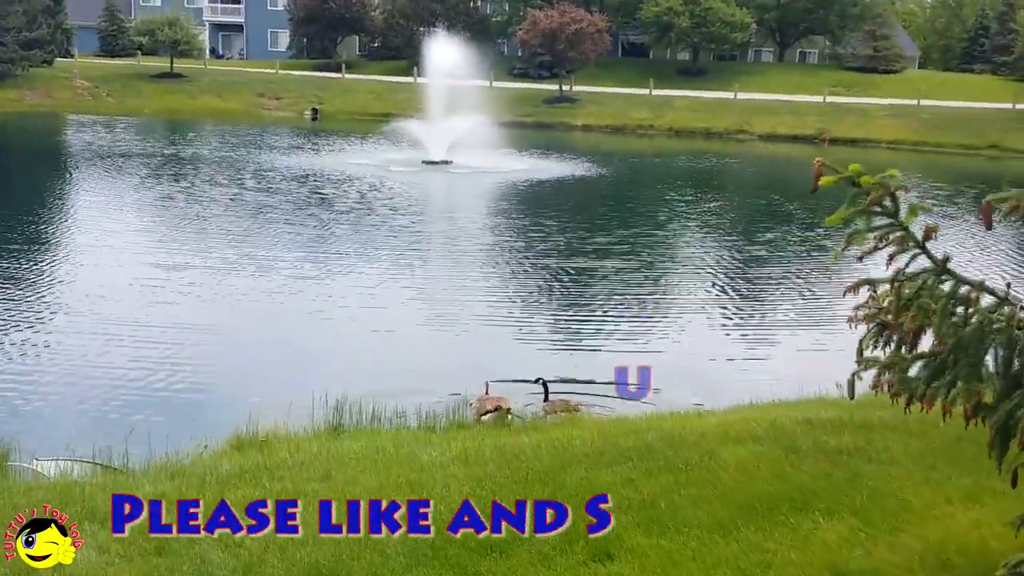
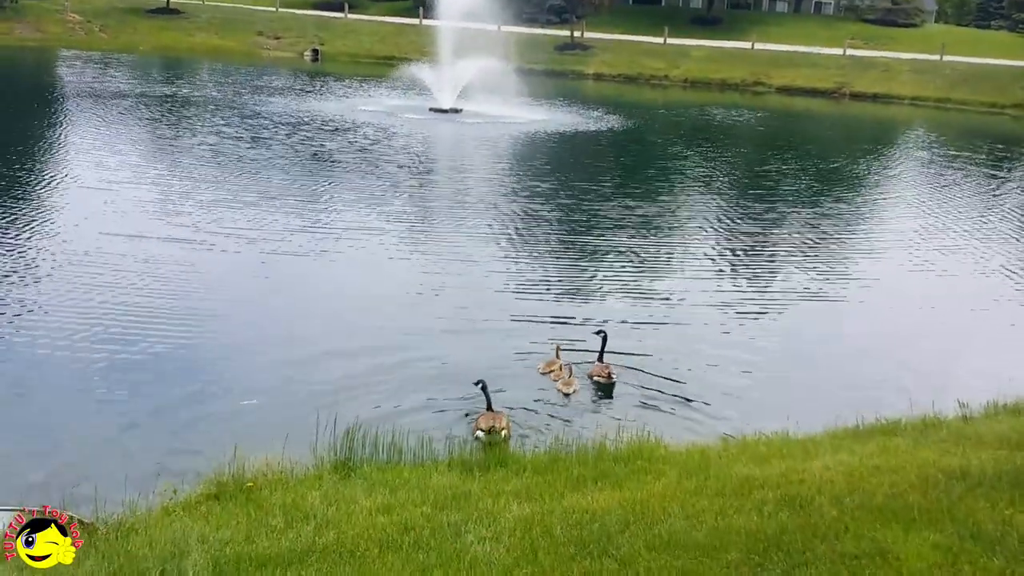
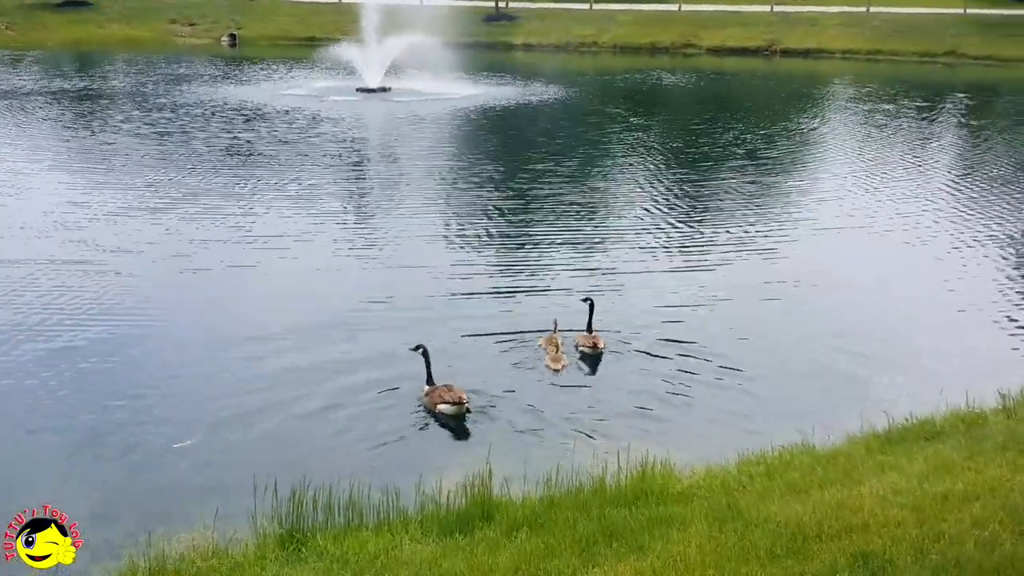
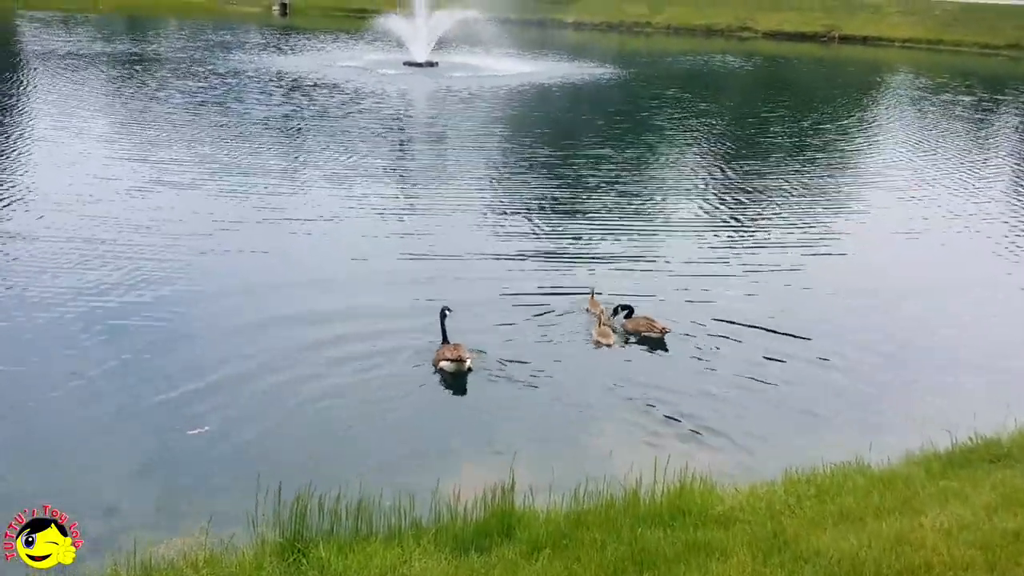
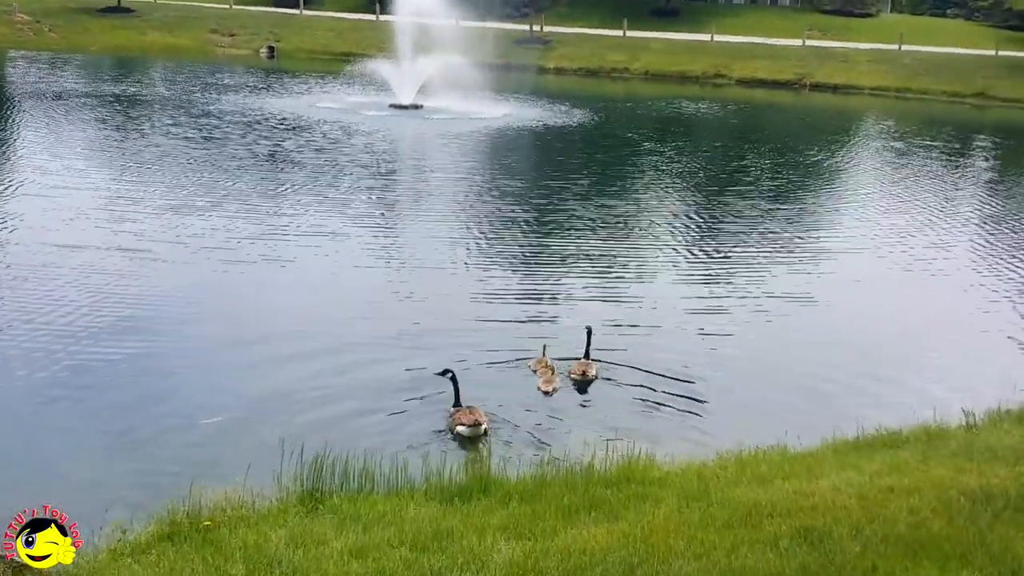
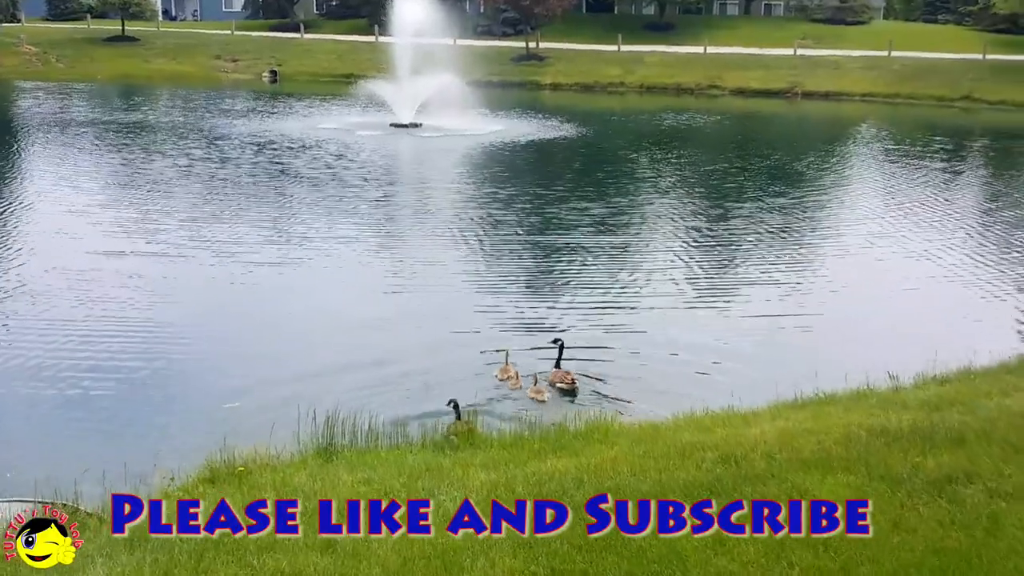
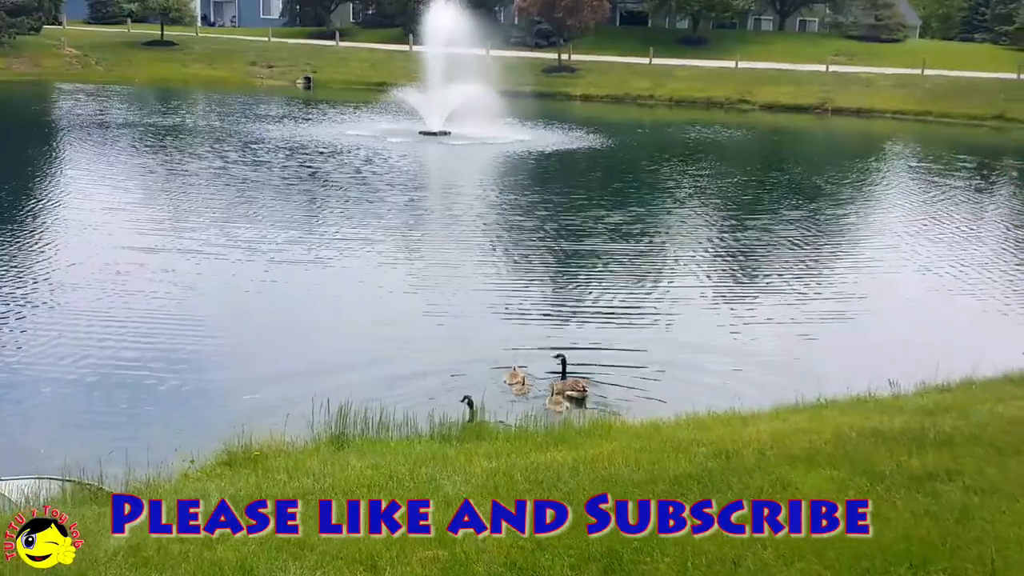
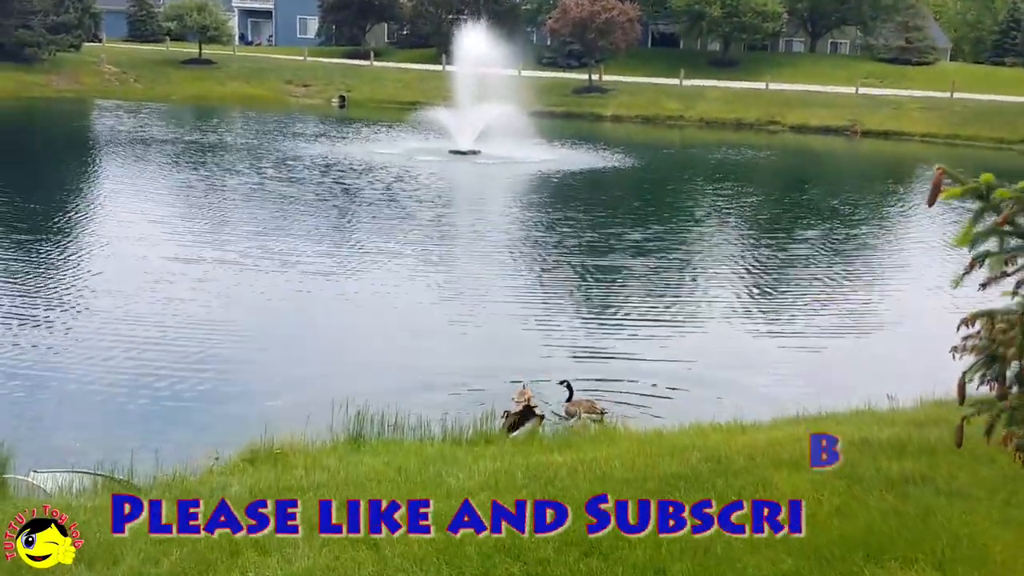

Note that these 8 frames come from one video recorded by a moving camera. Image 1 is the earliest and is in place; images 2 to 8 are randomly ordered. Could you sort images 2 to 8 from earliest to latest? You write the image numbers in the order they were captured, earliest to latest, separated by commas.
8, 7, 6, 2, 5, 3, 4
